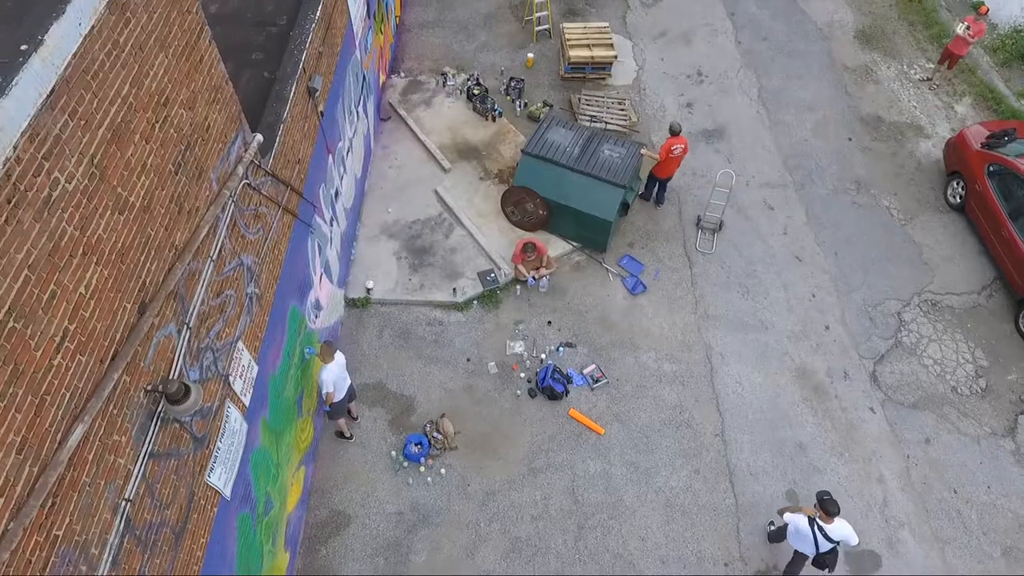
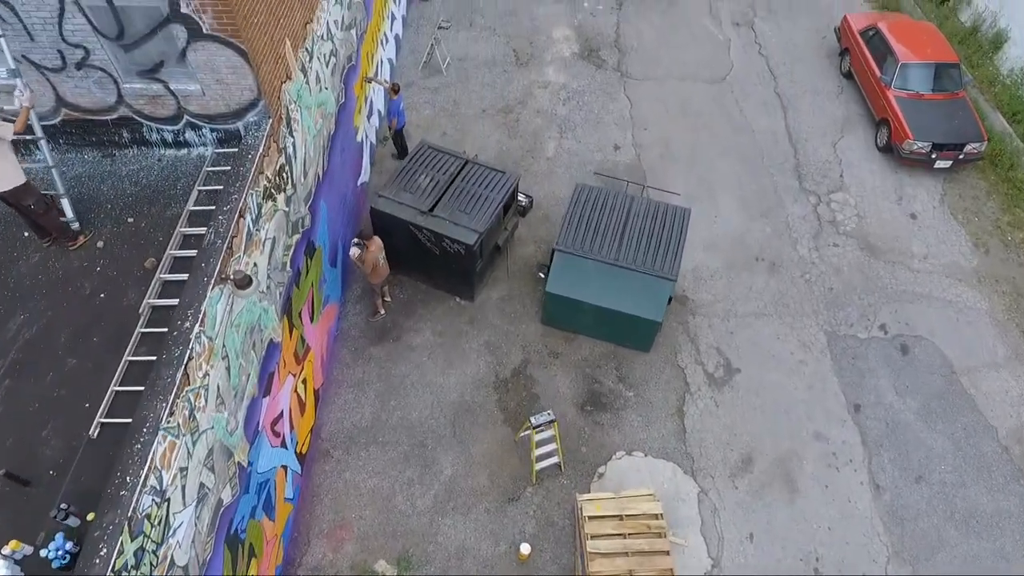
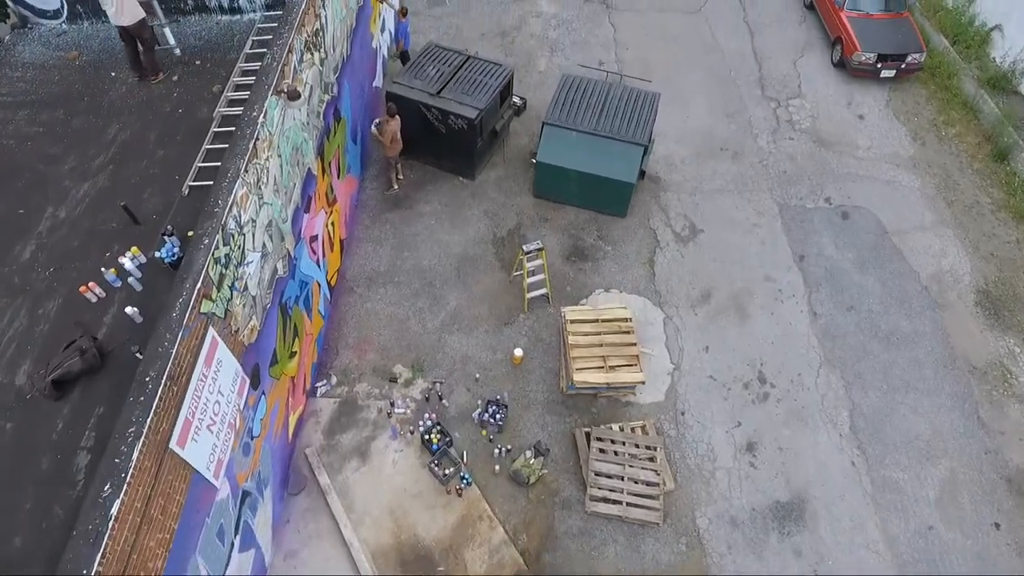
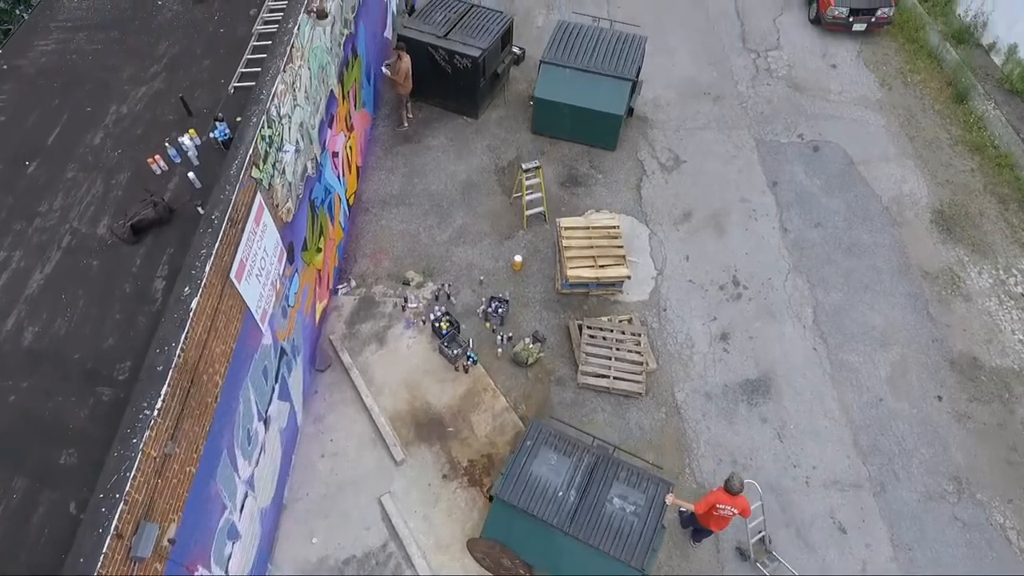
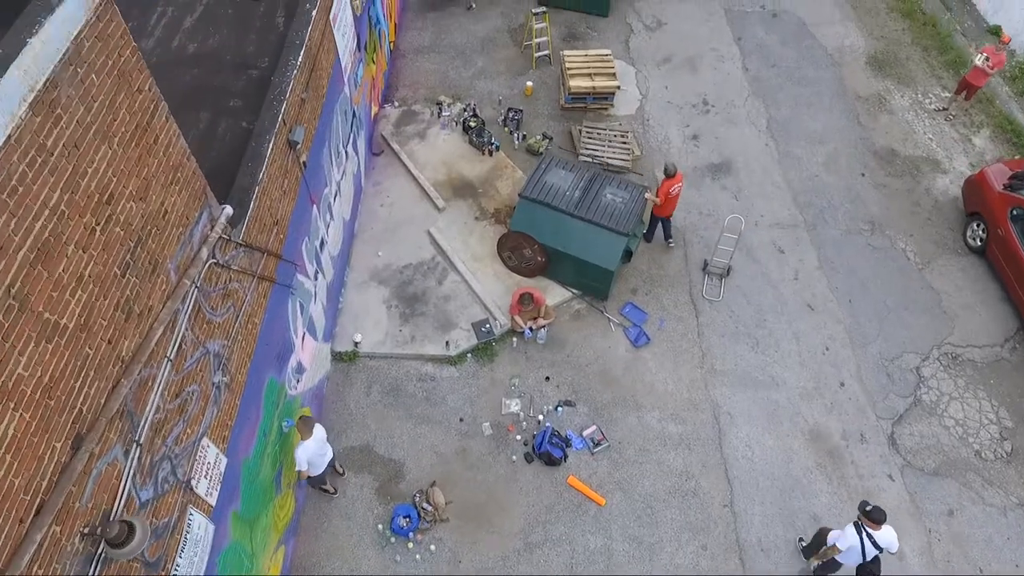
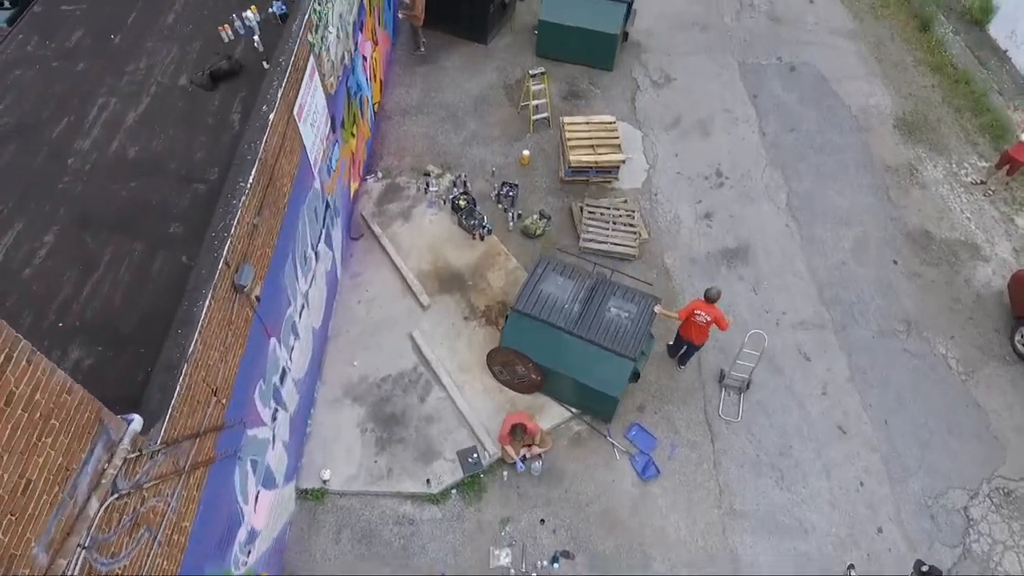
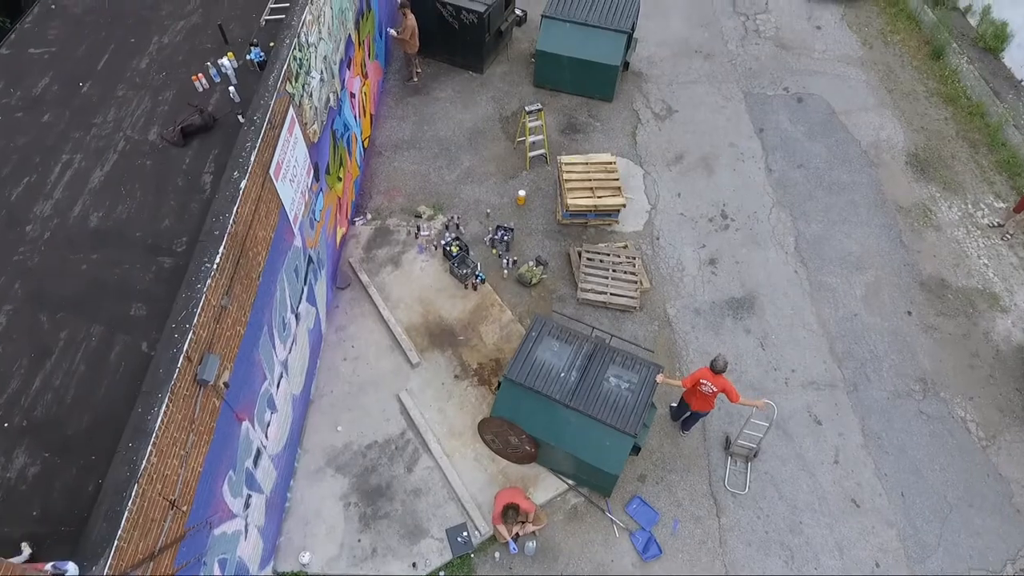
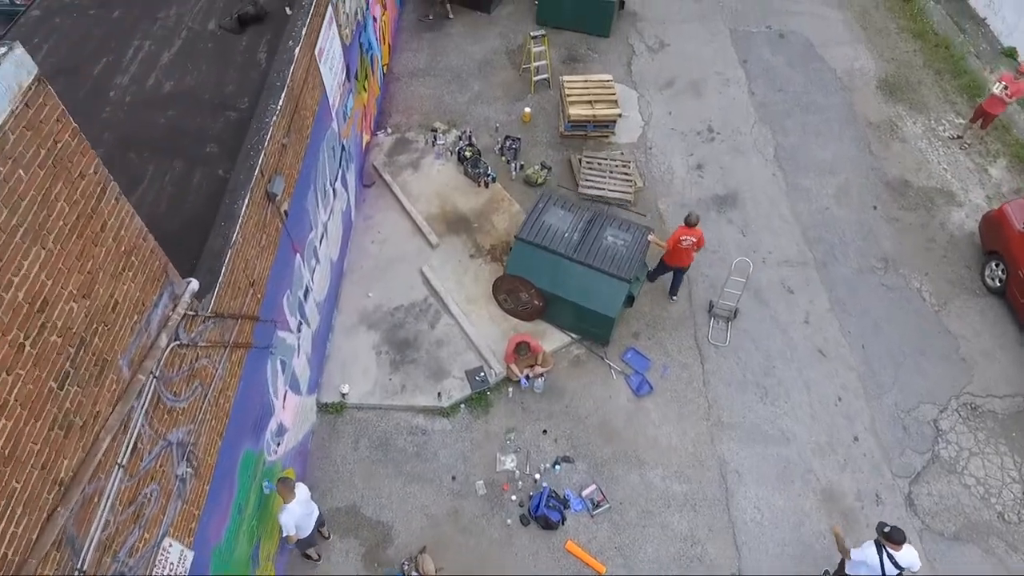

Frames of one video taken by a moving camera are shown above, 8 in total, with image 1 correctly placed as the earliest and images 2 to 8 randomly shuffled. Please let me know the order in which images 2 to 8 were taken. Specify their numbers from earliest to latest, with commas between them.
5, 8, 6, 7, 4, 3, 2
